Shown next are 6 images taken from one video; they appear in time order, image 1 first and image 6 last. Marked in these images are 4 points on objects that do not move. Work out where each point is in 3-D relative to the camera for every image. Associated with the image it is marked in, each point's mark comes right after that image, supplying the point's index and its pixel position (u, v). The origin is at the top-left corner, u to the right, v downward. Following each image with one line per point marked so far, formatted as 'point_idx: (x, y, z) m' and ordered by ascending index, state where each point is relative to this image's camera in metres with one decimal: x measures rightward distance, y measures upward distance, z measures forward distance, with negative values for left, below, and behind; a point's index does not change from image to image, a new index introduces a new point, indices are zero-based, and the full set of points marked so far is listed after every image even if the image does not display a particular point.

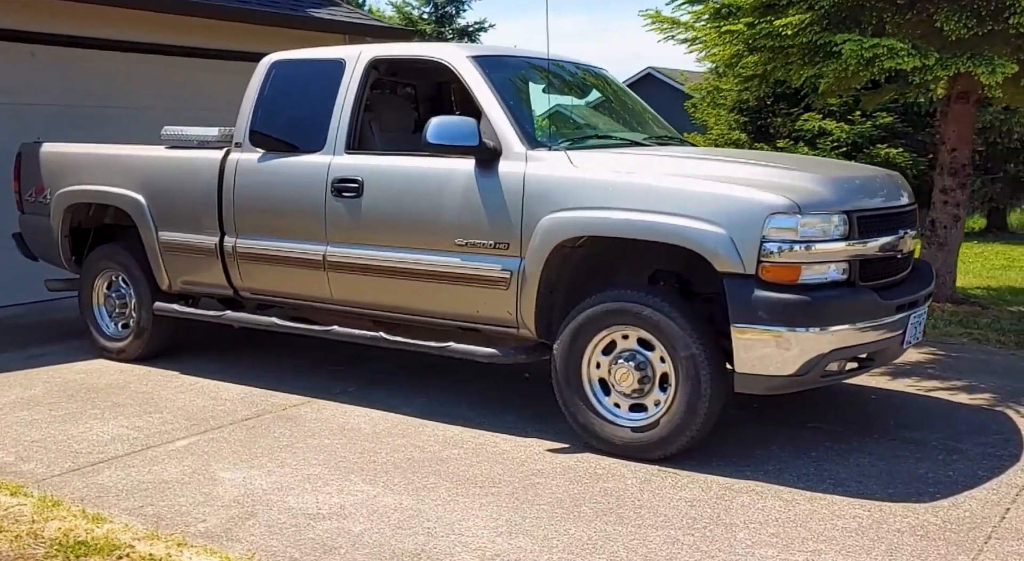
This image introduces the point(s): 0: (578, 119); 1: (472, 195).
0: (+0.4, +0.9, +5.6) m
1: (-0.2, +0.4, +5.2) m
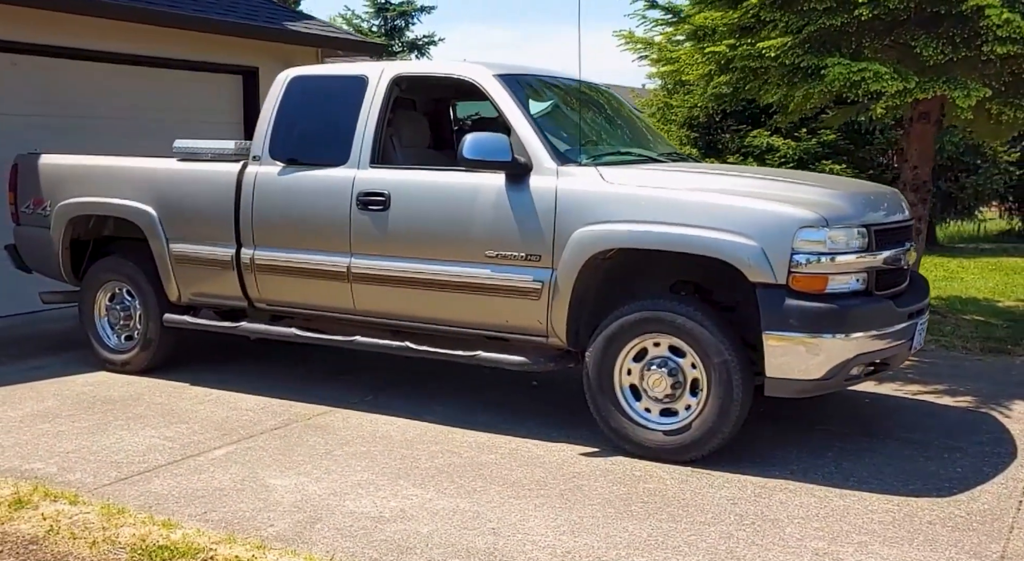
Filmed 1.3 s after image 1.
0: (+0.5, +0.8, +5.9) m
1: (0.0, +0.4, +5.4) m
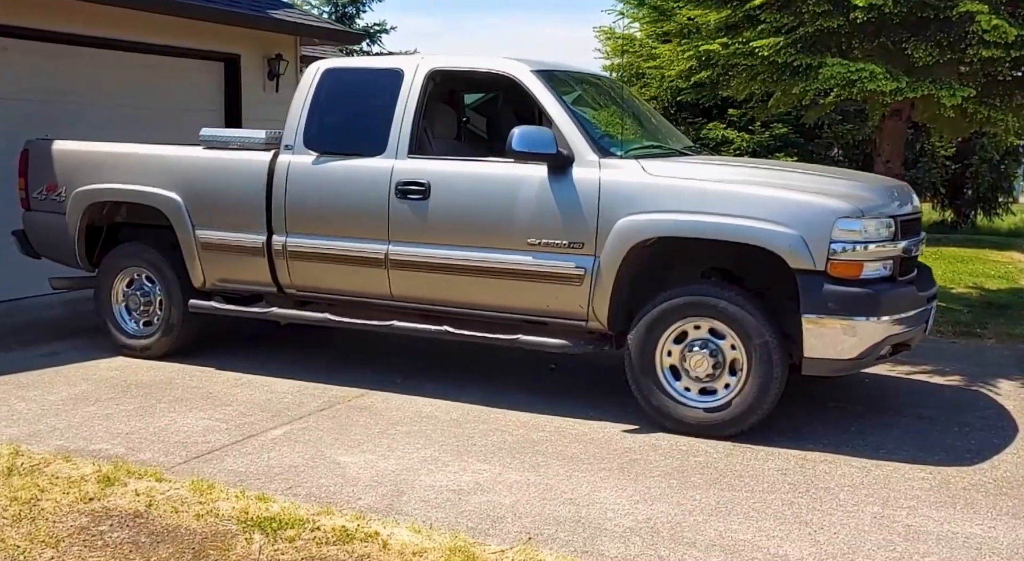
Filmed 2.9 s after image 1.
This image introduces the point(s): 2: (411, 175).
0: (+0.7, +0.9, +6.2) m
1: (+0.2, +0.5, +5.7) m
2: (-0.6, +0.6, +6.1) m
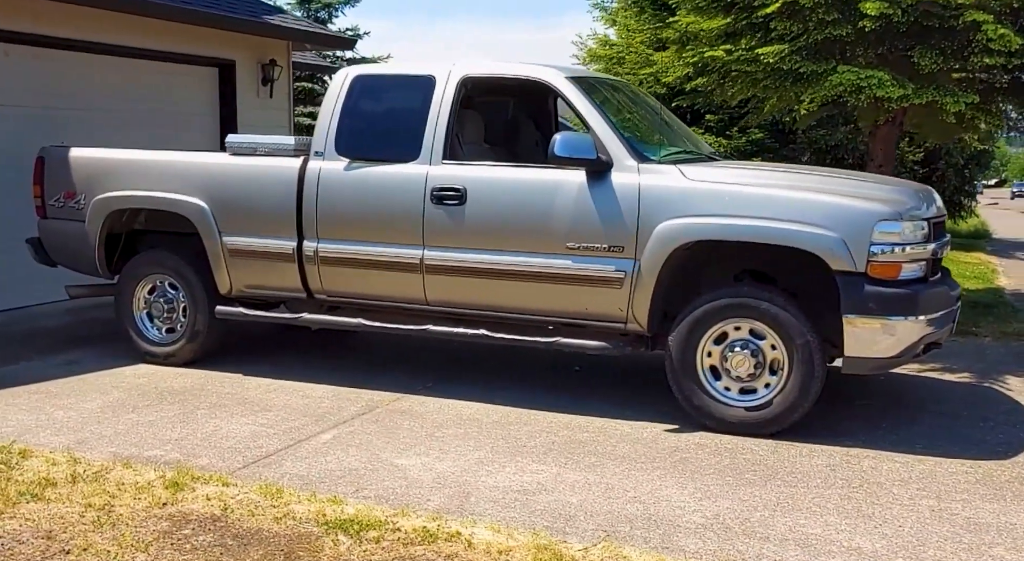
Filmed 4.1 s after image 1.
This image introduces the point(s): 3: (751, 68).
0: (+0.9, +0.9, +6.3) m
1: (+0.4, +0.4, +5.8) m
2: (-0.4, +0.6, +6.1) m
3: (+2.1, +1.8, +8.8) m
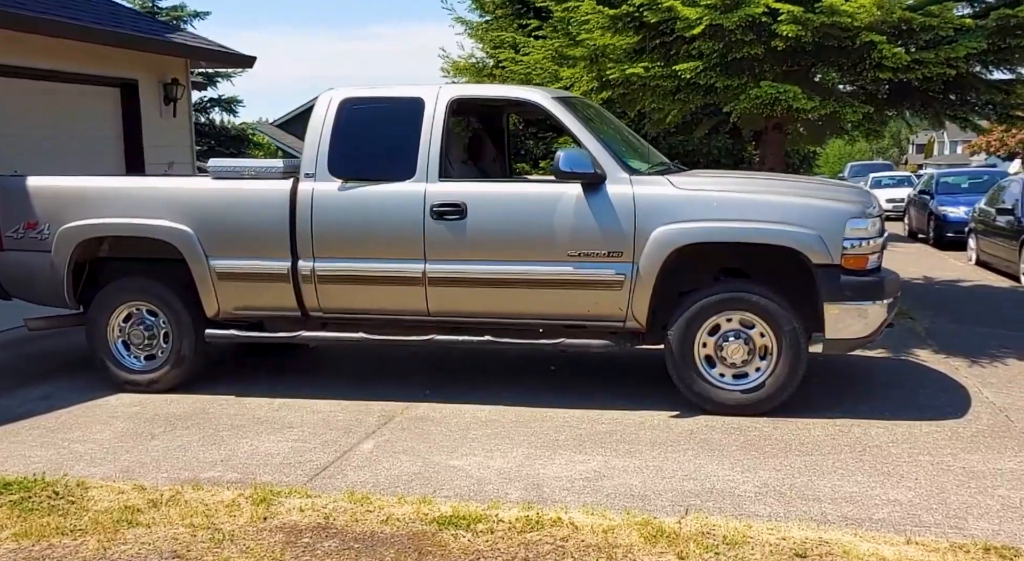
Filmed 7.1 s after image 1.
0: (+0.8, +0.9, +6.8) m
1: (+0.4, +0.4, +6.3) m
2: (-0.4, +0.5, +6.5) m
3: (+1.5, +1.8, +9.5) m
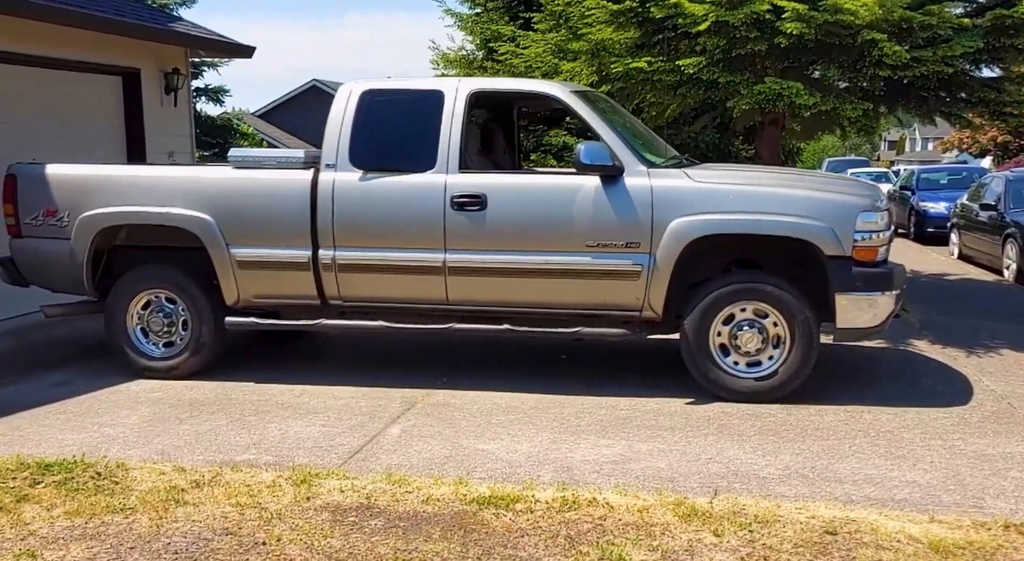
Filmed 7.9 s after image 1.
0: (+0.9, +0.9, +7.0) m
1: (+0.6, +0.5, +6.4) m
2: (-0.3, +0.6, +6.6) m
3: (+1.5, +1.9, +9.7) m
